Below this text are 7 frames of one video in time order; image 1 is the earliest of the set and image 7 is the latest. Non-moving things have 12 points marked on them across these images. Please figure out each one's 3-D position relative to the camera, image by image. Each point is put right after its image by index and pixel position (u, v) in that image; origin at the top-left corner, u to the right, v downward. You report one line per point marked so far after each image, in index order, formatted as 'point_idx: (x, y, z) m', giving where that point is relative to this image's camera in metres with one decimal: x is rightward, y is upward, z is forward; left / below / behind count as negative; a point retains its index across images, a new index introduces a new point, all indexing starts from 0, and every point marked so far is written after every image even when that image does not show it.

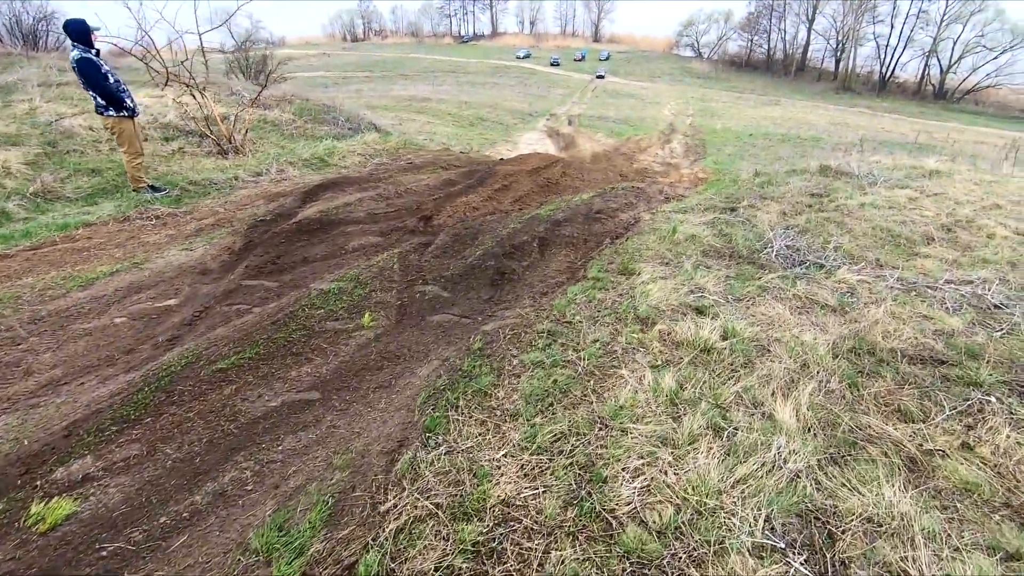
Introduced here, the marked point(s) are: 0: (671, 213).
0: (+3.0, +1.4, +10.2) m
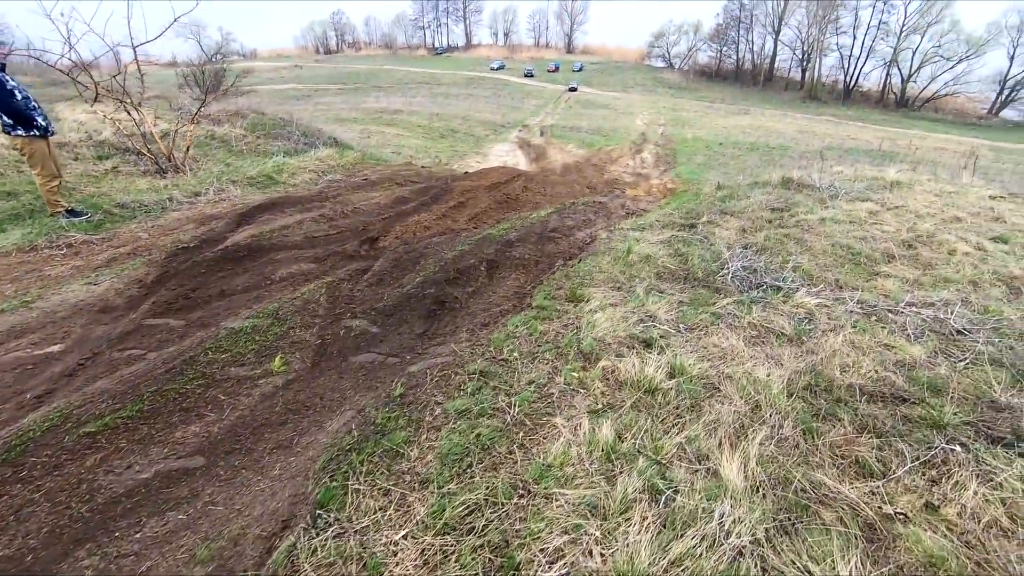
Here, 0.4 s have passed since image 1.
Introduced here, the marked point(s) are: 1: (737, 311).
0: (+2.1, +1.1, +9.8) m
1: (+2.6, -0.3, +6.1) m
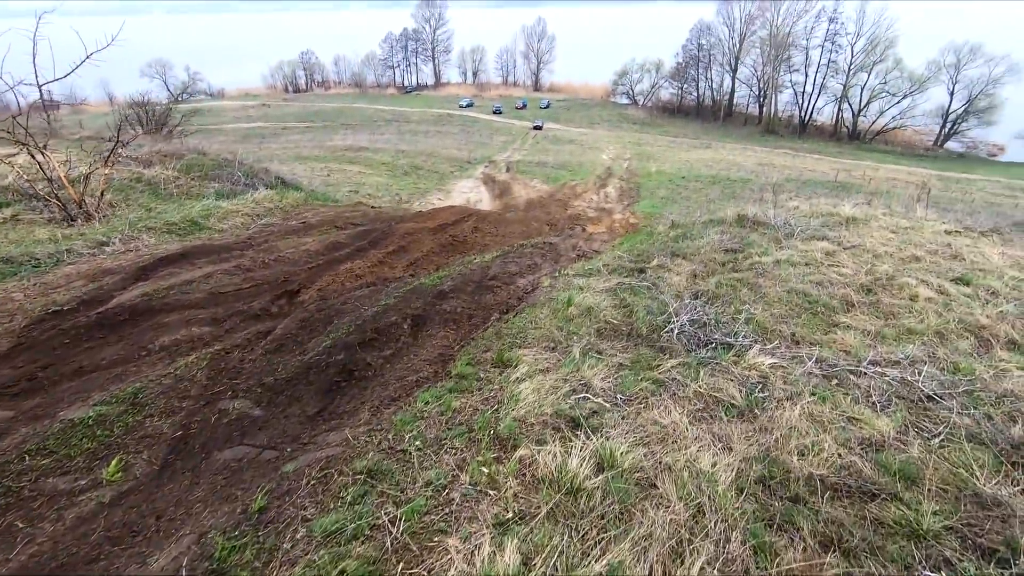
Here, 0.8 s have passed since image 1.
0: (+1.0, +0.2, +9.1) m
1: (+1.7, -0.9, +5.4) m
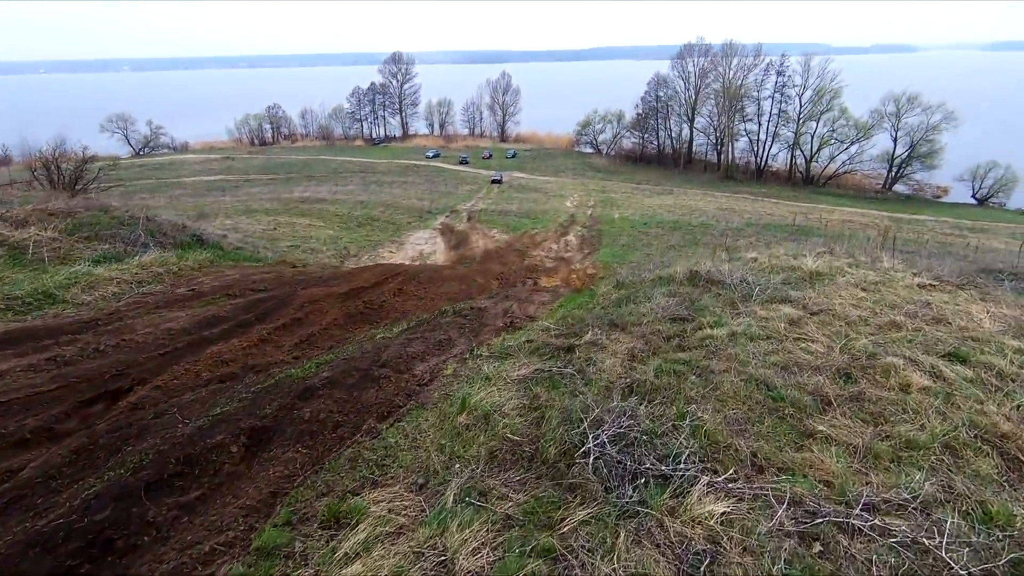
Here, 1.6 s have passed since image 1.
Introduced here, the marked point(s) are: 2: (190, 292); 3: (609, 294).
0: (-0.3, -0.9, +7.3) m
1: (+0.5, -1.7, +3.6) m
2: (-6.9, -0.1, +11.5) m
3: (+1.9, -0.1, +10.4) m
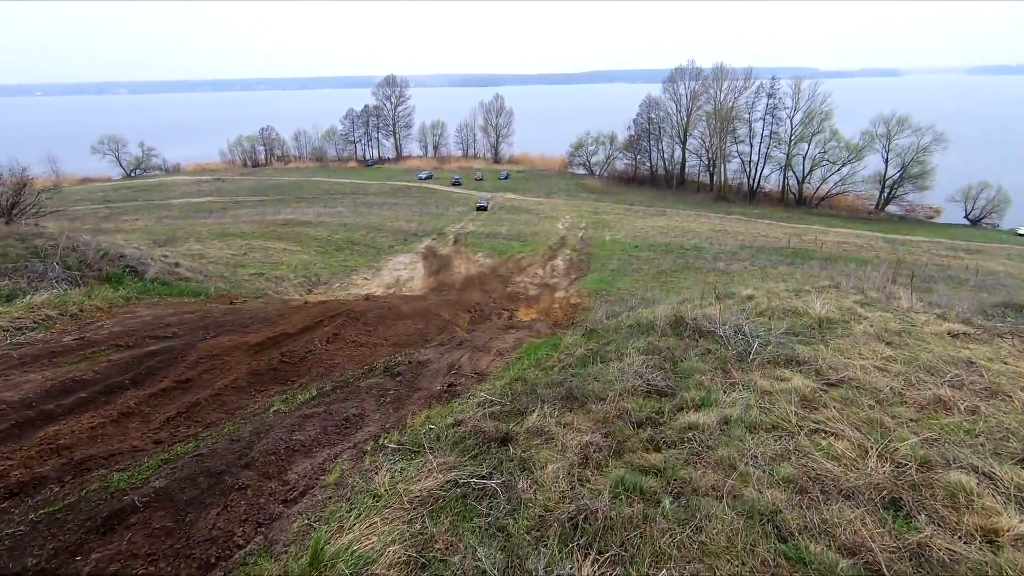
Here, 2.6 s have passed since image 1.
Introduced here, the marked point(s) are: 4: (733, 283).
0: (-1.2, -1.6, +5.4) m
1: (-0.3, -2.2, +1.6) m
2: (-7.7, -0.9, +9.5) m
3: (+1.0, -0.9, +8.6) m
4: (+7.7, +0.2, +18.8) m
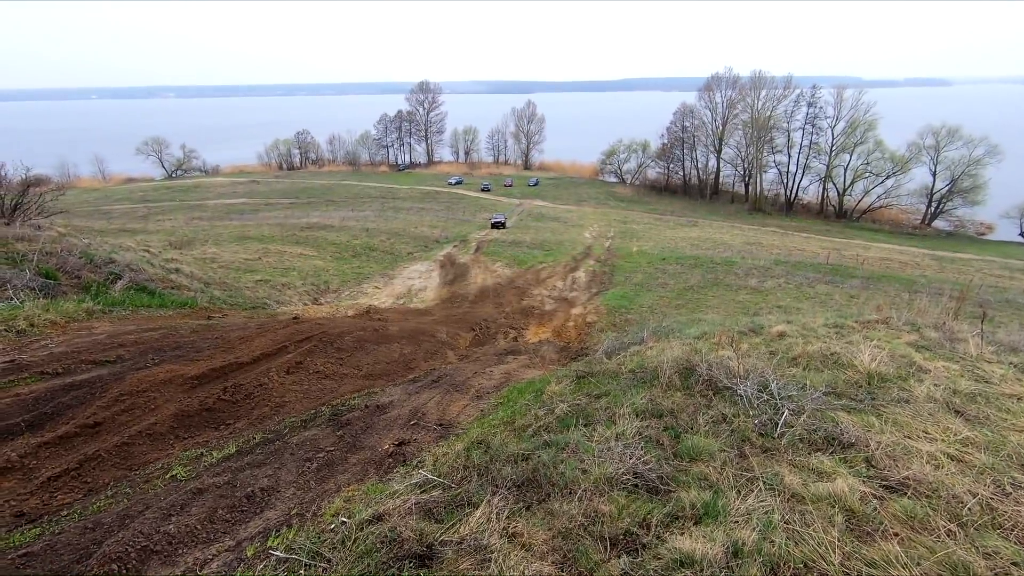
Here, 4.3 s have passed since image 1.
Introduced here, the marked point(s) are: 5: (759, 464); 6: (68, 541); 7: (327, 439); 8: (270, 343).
0: (-1.7, -2.0, +4.0) m
1: (-1.0, -2.6, +0.2) m
2: (-8.0, -1.2, +8.5) m
3: (+0.7, -1.4, +7.1) m
4: (+7.9, -0.6, +16.9) m
5: (+2.2, -1.5, +4.8) m
6: (-3.5, -2.0, +4.3) m
7: (-2.2, -1.8, +6.3) m
8: (-4.6, -1.0, +10.1) m
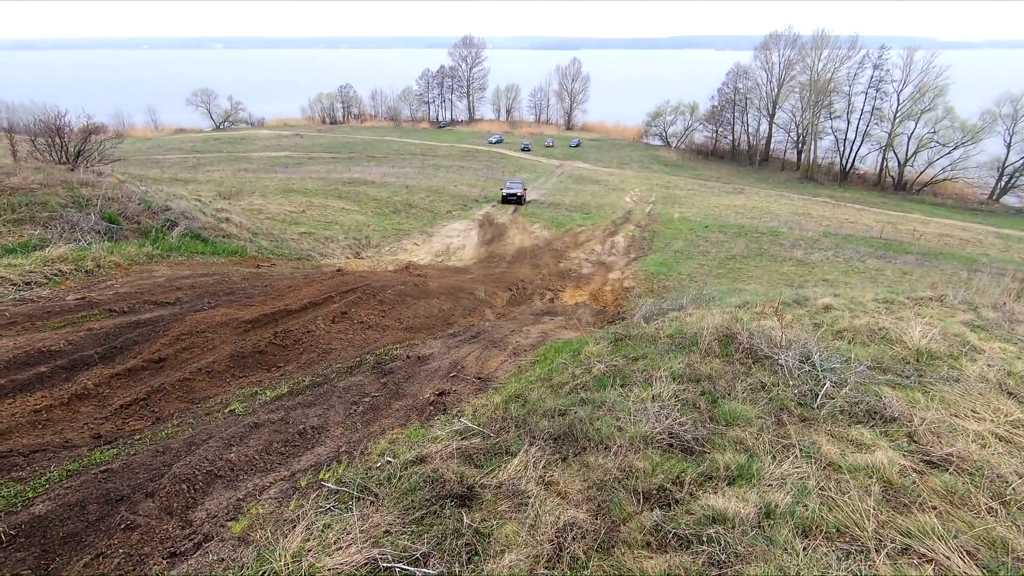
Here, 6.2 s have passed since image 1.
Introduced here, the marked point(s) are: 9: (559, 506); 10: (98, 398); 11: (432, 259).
0: (-1.4, -1.6, +4.3) m
1: (-1.0, -2.5, +0.5) m
2: (-7.4, -0.2, +9.1) m
3: (+1.2, -0.9, +7.2) m
4: (+9.1, +0.3, +16.4) m
5: (+2.5, -1.2, +4.8) m
6: (-3.2, -1.5, +4.7) m
7: (-1.8, -1.2, +6.6) m
8: (-3.9, -0.1, +10.5) m
9: (+0.3, -1.6, +3.9) m
10: (-4.8, -1.3, +6.2) m
11: (-2.7, +1.0, +18.2) m
